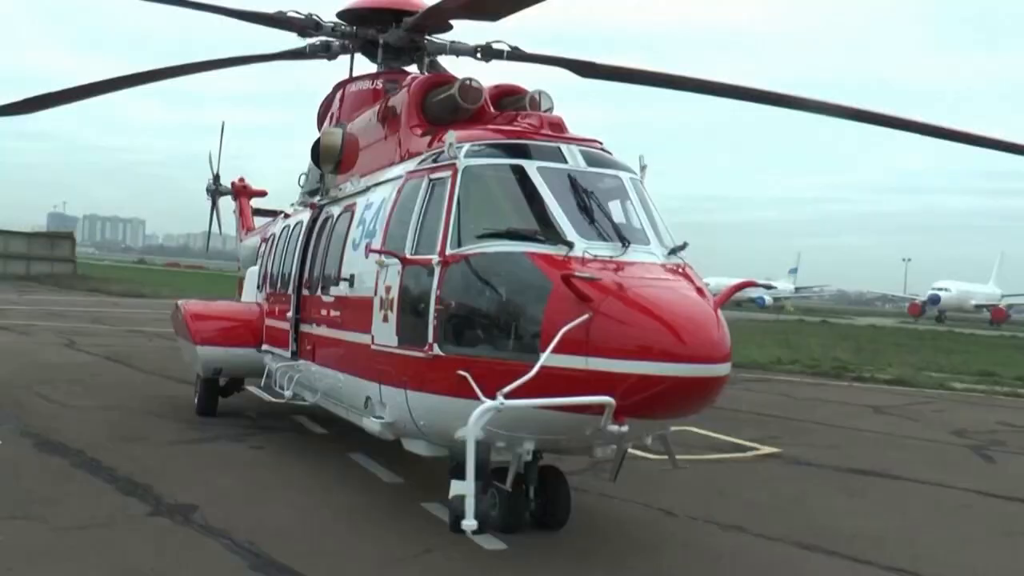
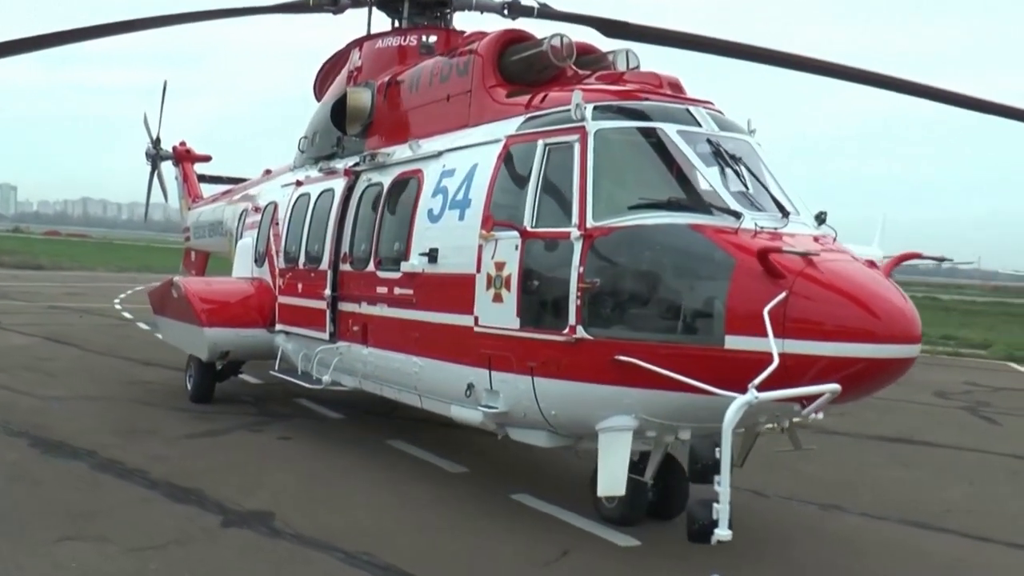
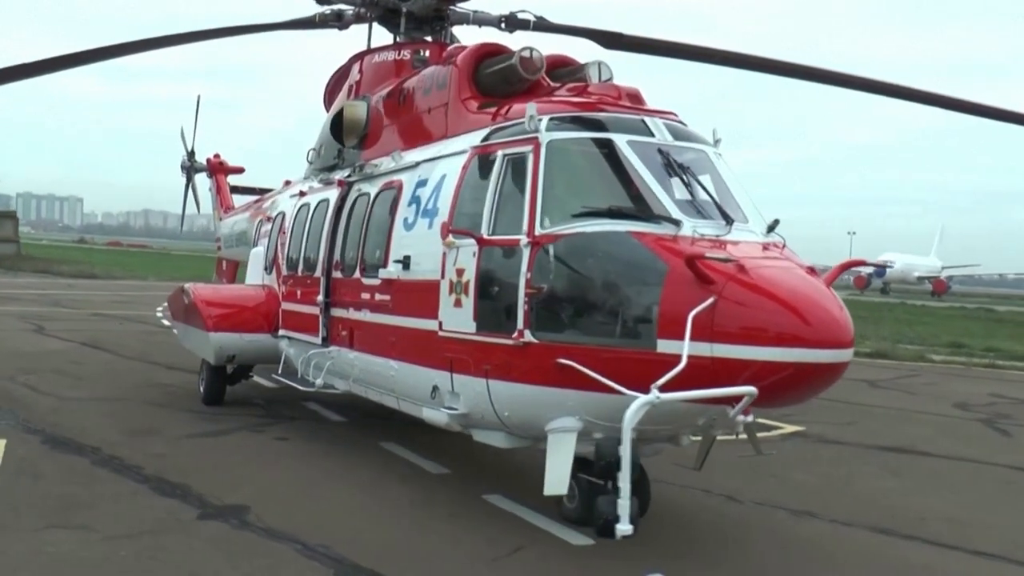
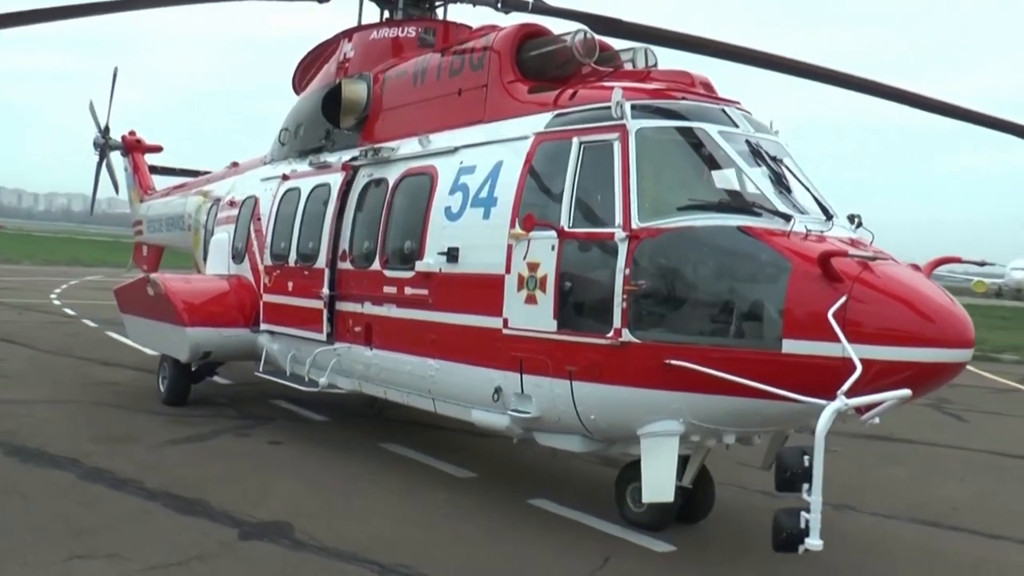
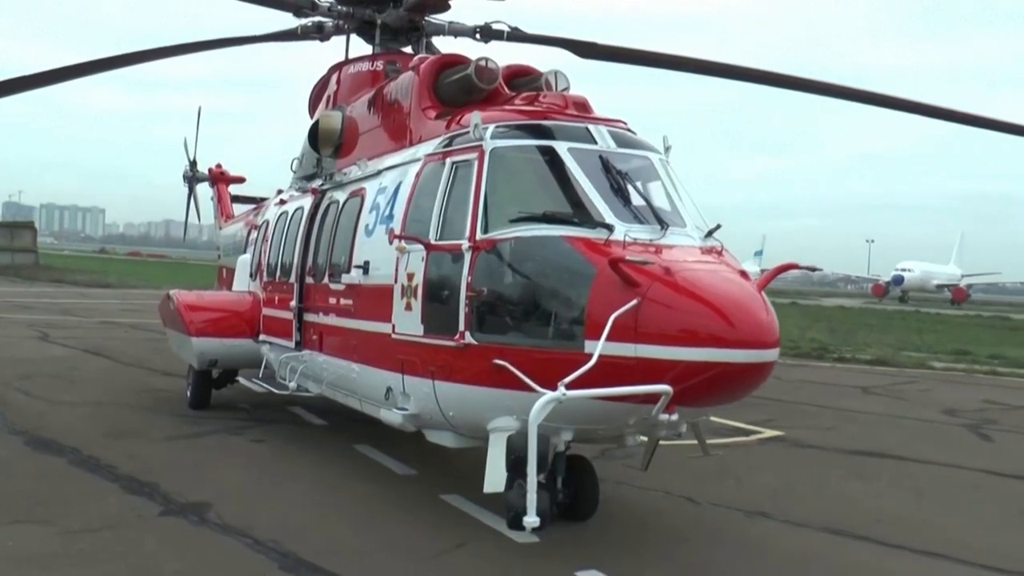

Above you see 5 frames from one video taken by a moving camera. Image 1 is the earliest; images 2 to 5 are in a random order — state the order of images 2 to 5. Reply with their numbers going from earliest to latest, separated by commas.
5, 3, 2, 4
